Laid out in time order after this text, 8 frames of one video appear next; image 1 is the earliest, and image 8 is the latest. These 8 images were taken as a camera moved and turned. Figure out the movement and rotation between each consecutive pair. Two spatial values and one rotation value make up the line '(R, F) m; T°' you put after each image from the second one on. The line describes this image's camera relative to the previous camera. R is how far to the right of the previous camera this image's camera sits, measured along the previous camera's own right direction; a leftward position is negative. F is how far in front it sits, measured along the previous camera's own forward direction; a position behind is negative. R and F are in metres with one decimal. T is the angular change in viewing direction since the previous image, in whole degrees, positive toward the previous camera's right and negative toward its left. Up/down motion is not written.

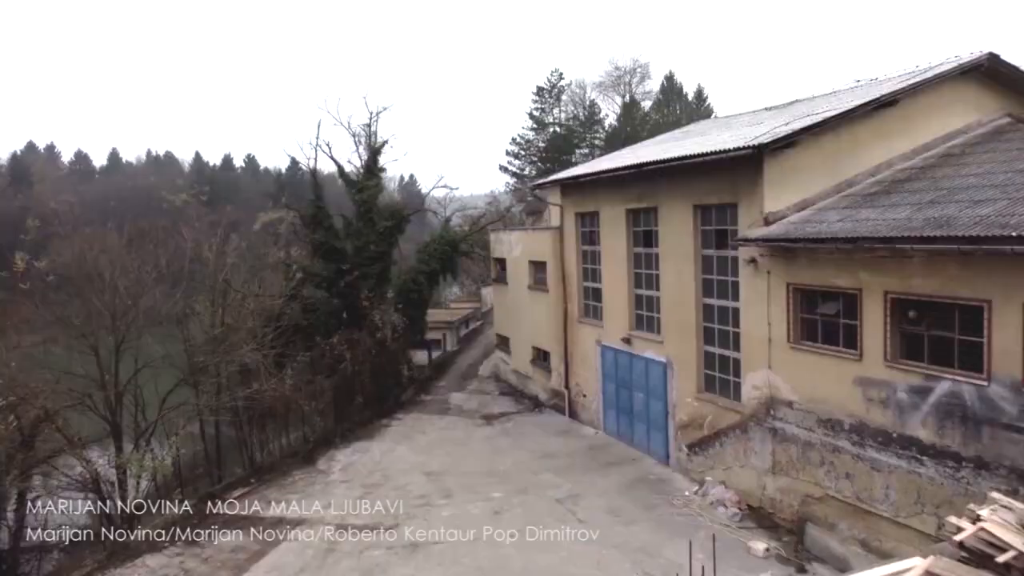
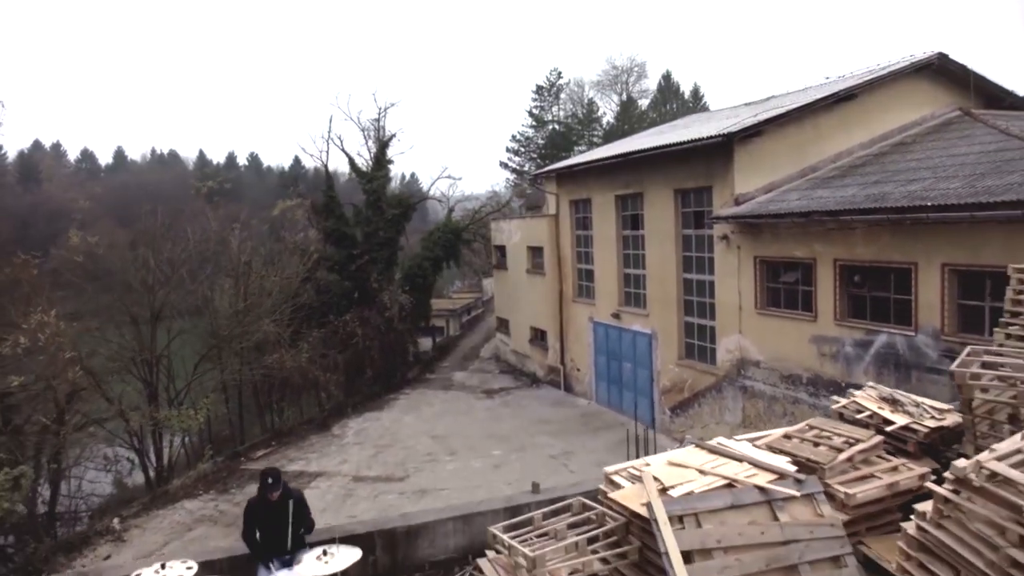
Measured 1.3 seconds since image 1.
(0.0, -1.4) m; 0°
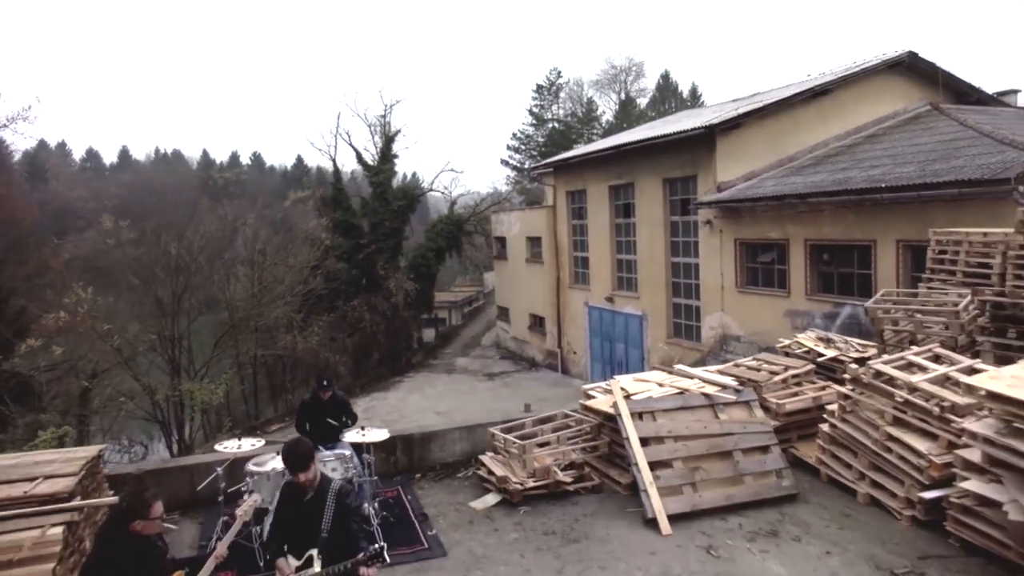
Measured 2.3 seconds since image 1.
(0.0, -1.0) m; 0°
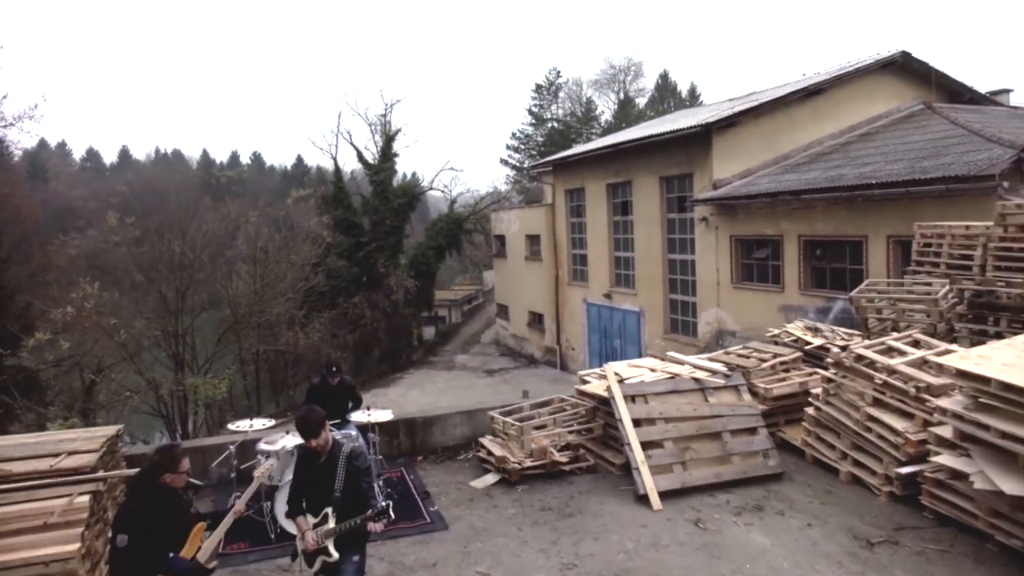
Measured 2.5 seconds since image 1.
(0.0, -0.2) m; 0°
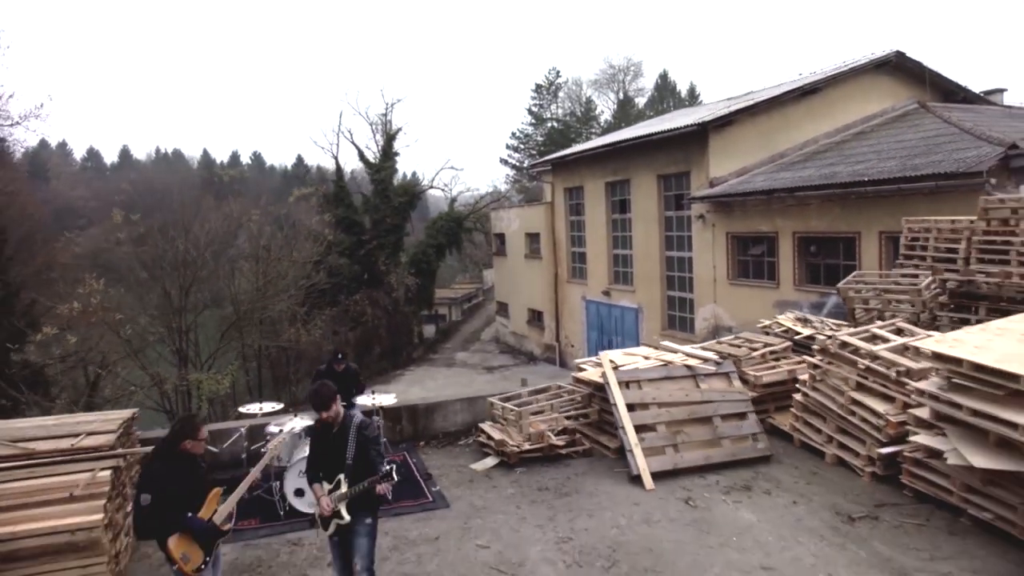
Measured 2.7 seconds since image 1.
(0.0, -0.2) m; 0°
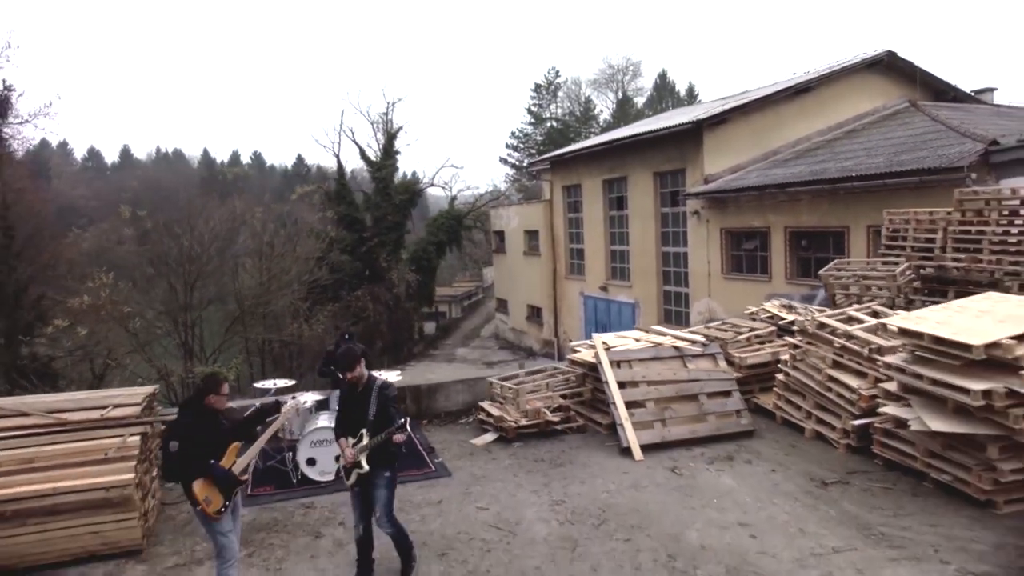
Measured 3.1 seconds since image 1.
(0.0, -0.3) m; 0°
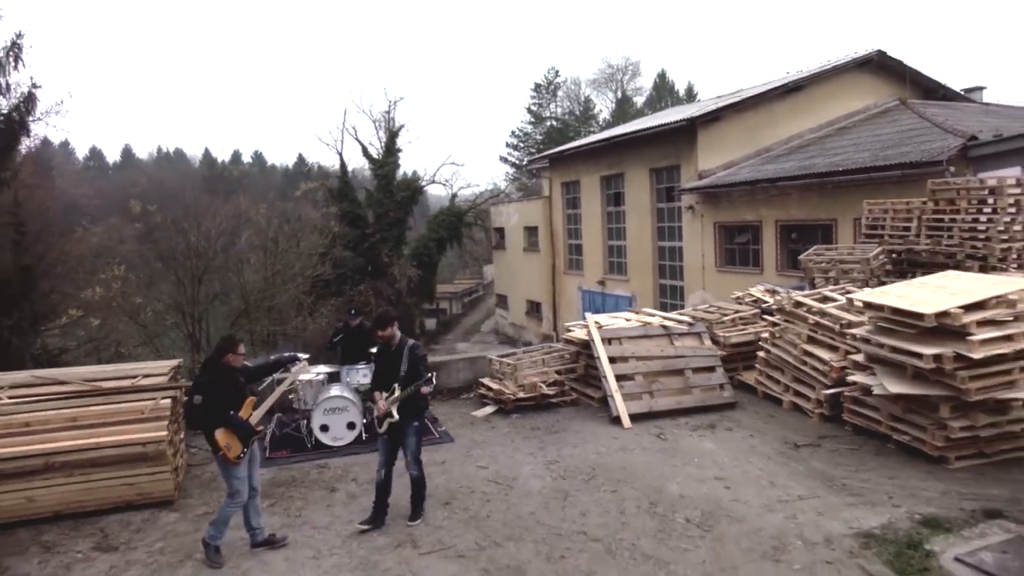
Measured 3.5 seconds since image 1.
(0.0, -0.4) m; 0°
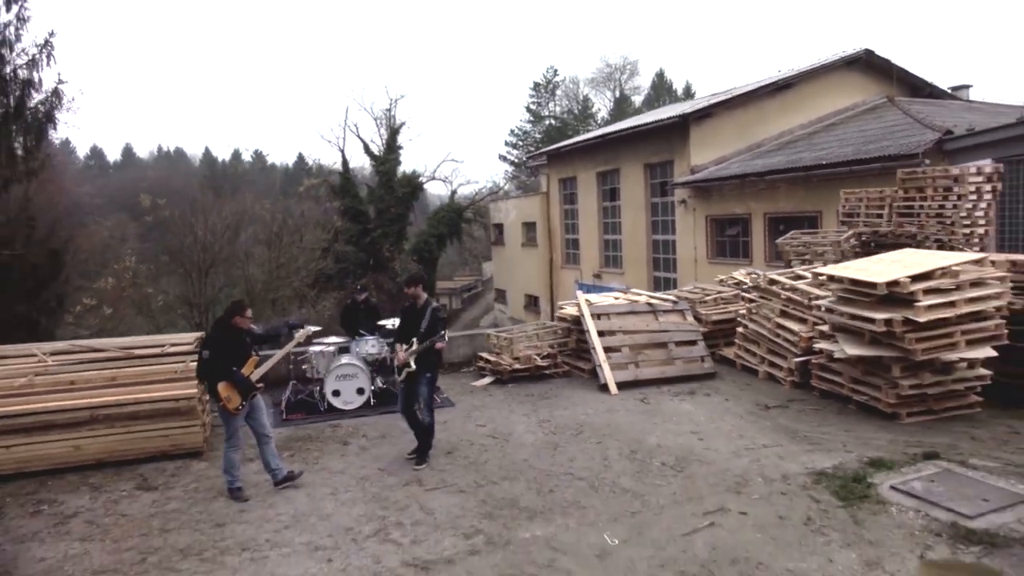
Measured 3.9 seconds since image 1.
(0.0, -0.5) m; 0°
